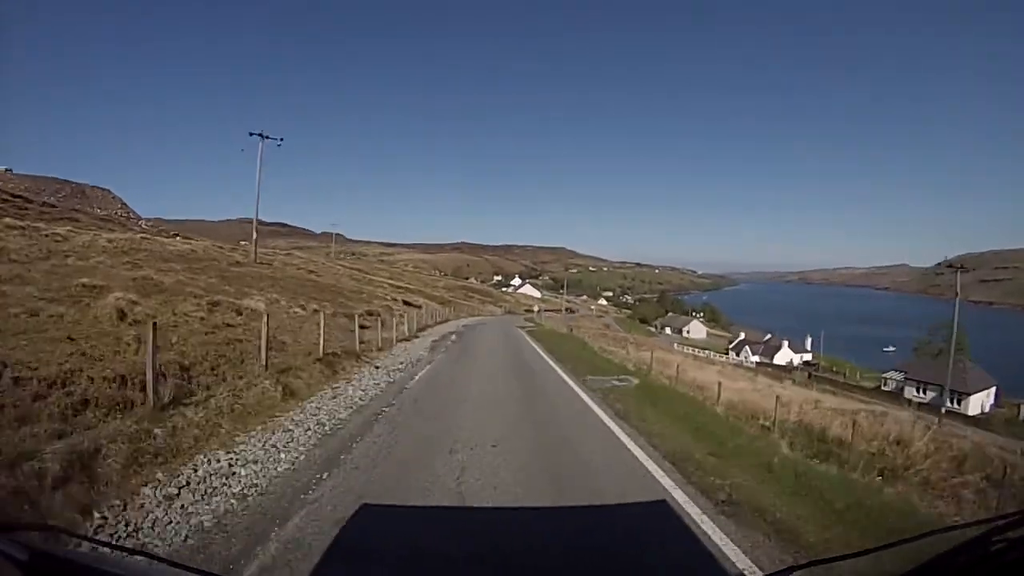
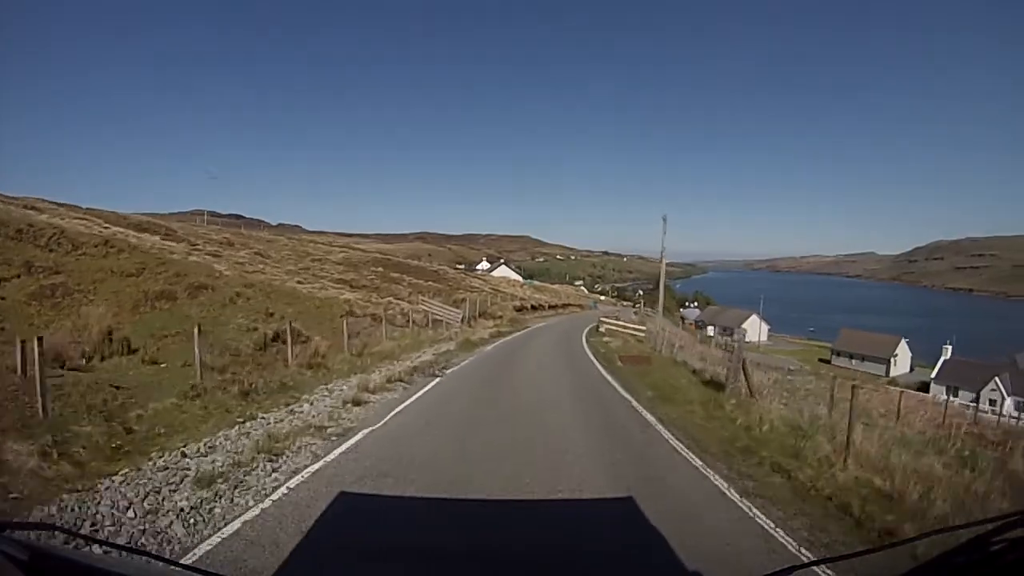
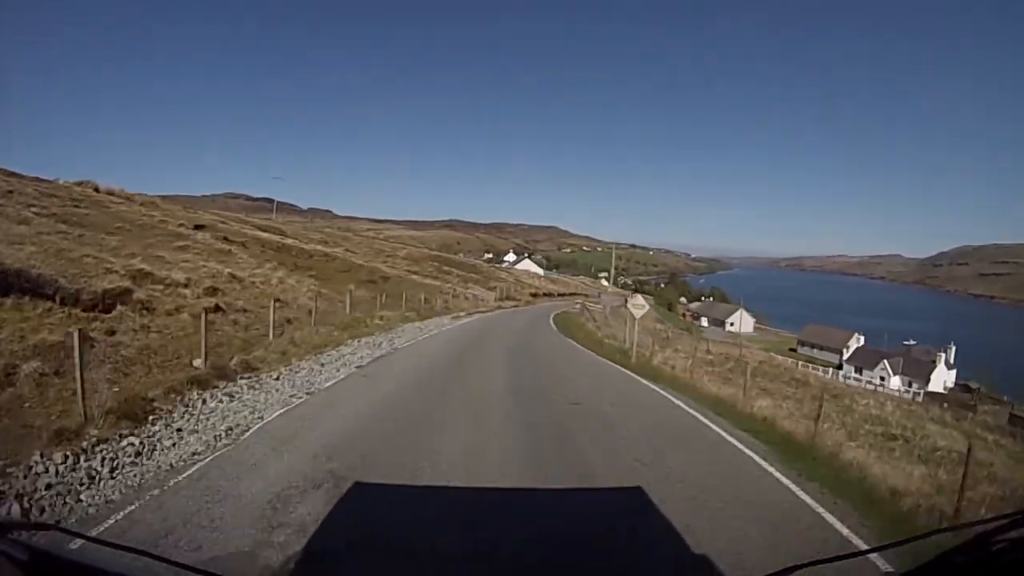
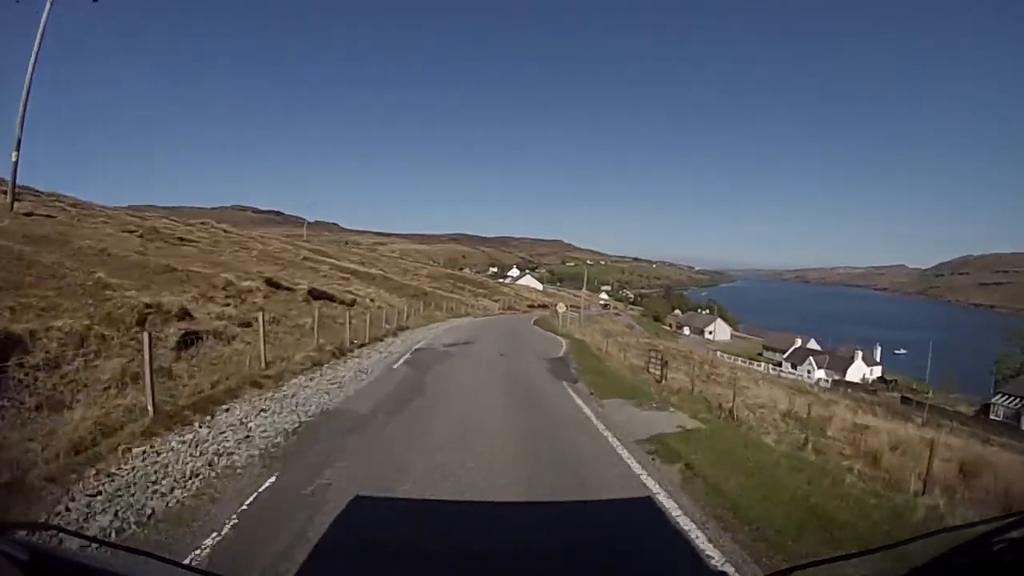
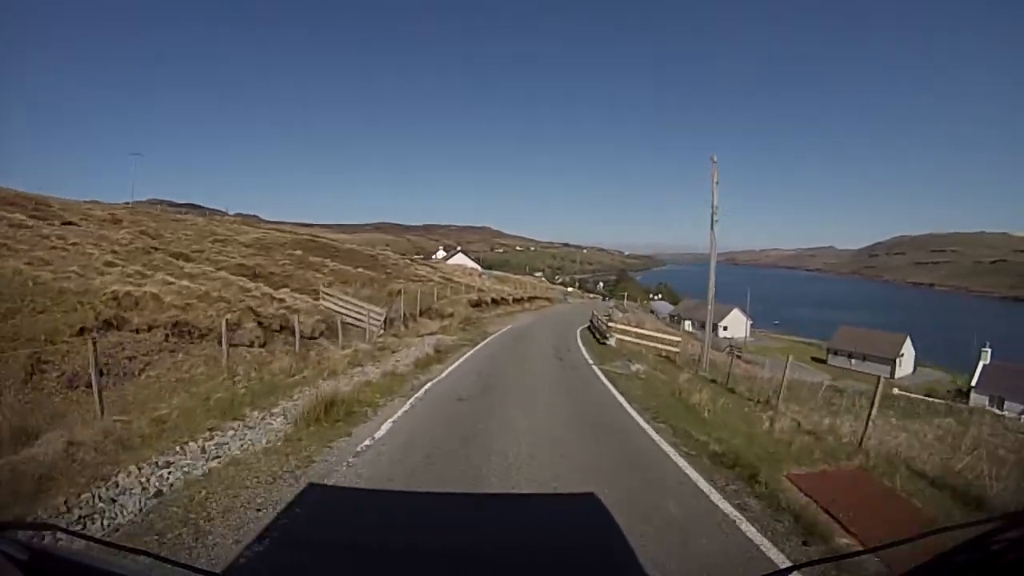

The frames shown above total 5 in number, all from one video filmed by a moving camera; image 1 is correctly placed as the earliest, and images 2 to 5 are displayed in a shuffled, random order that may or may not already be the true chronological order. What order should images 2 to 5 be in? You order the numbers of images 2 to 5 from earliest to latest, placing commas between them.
4, 3, 2, 5
